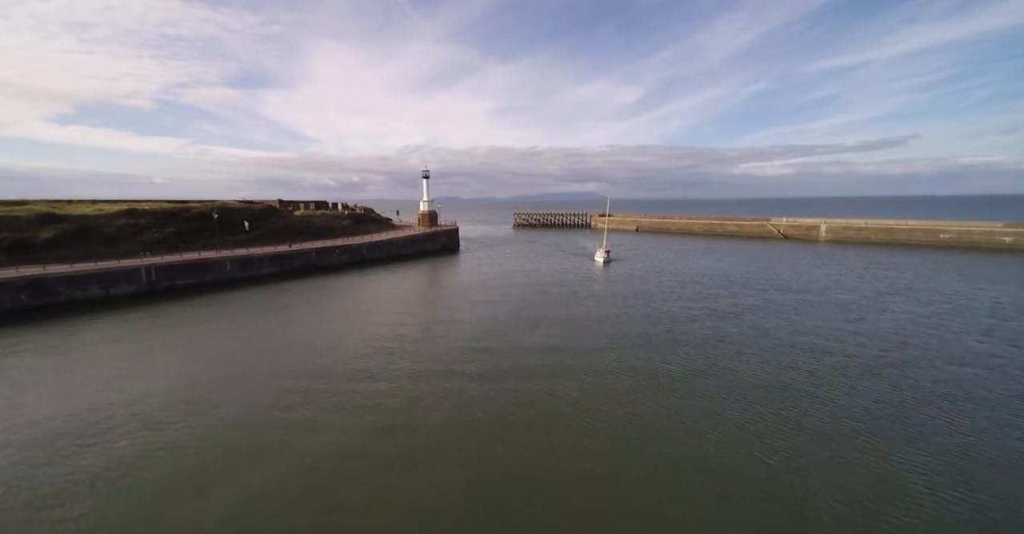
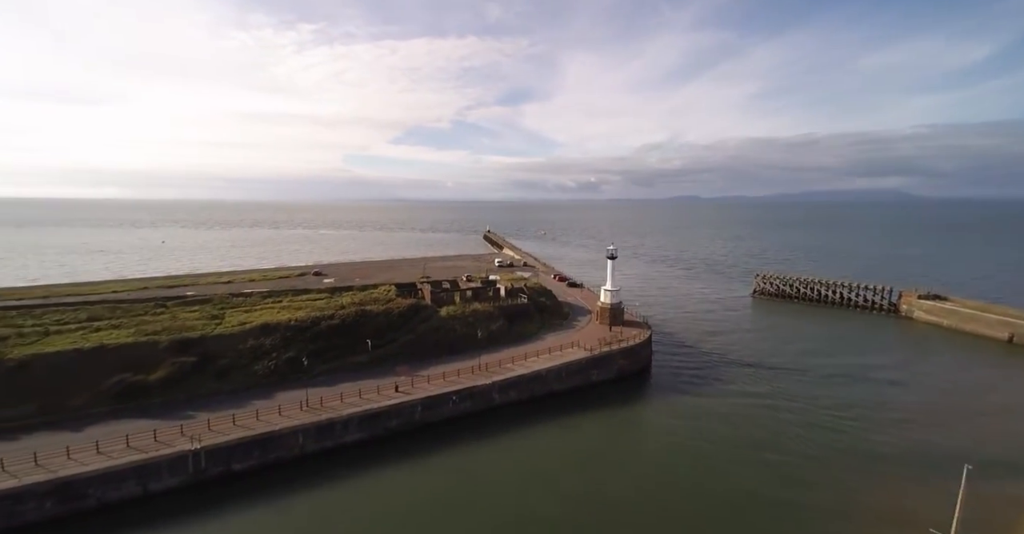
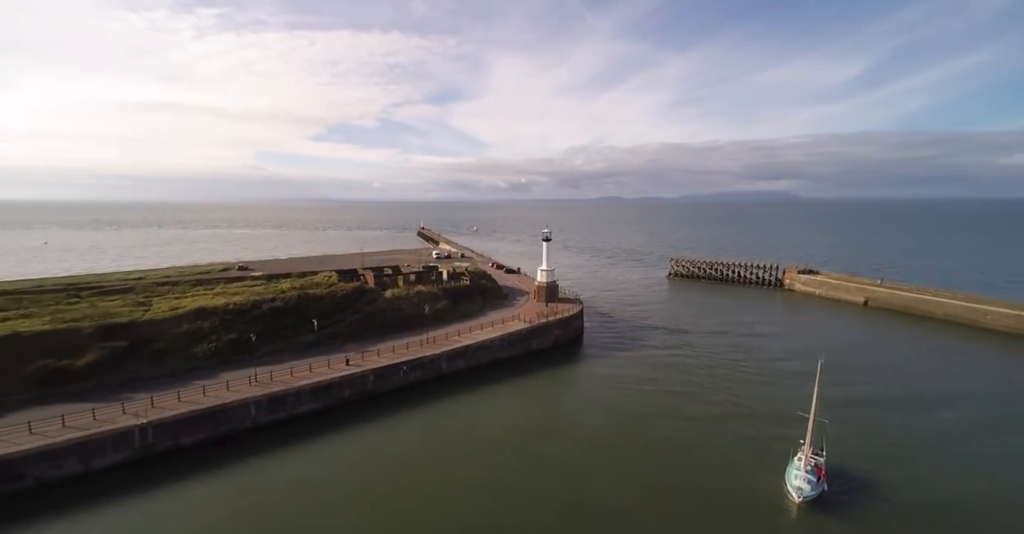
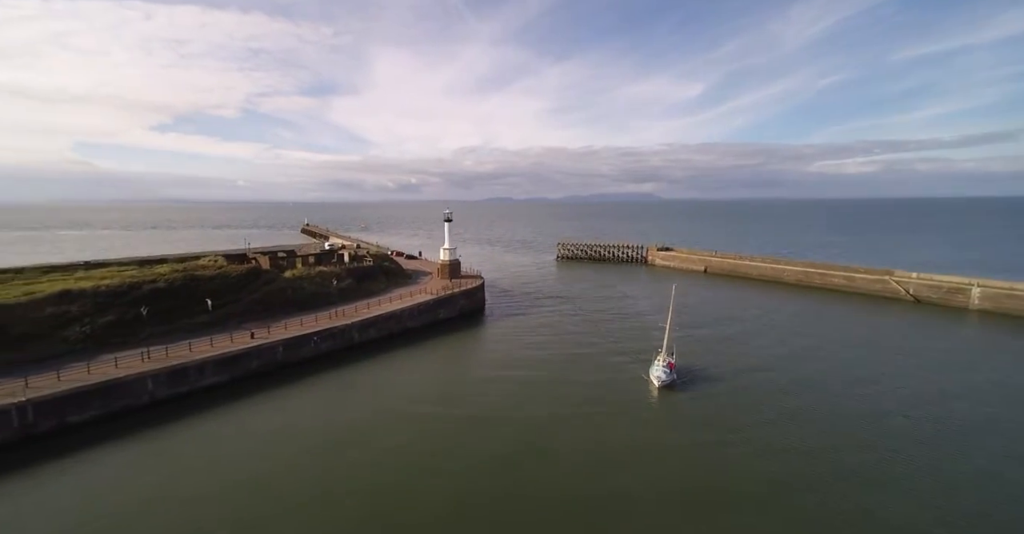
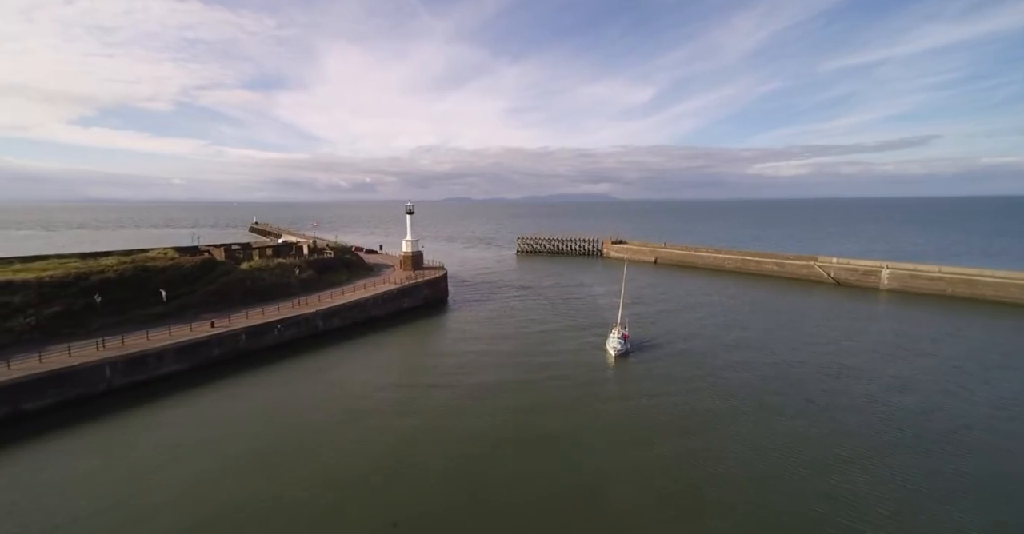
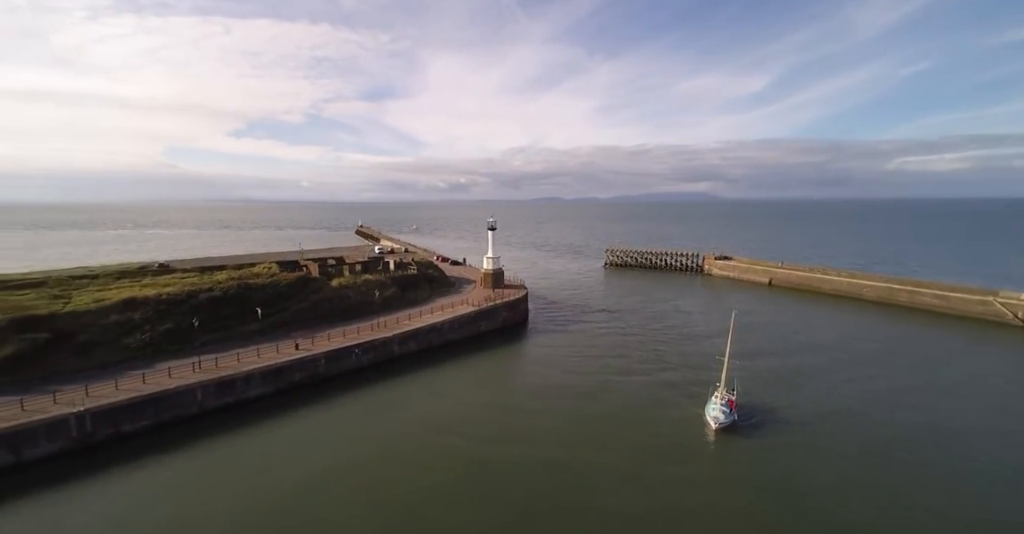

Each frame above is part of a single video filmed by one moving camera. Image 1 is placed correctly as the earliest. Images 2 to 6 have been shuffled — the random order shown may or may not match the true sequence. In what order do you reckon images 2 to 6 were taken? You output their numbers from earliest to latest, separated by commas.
5, 4, 6, 3, 2
